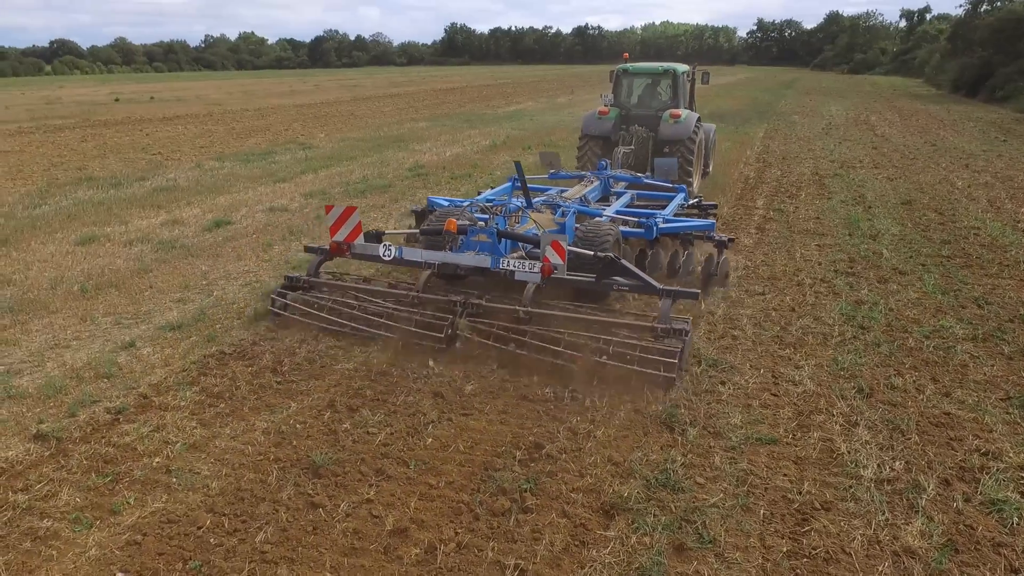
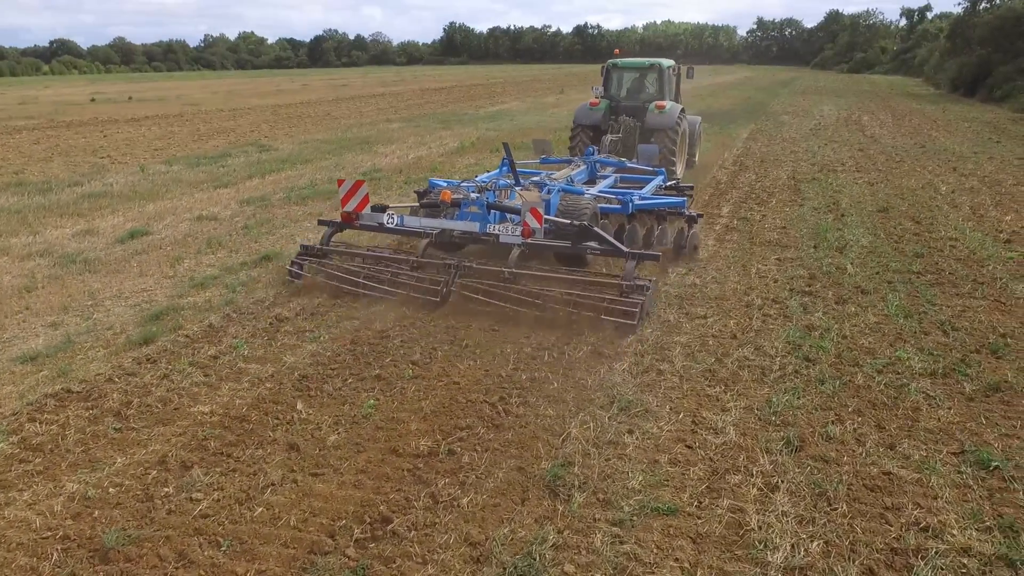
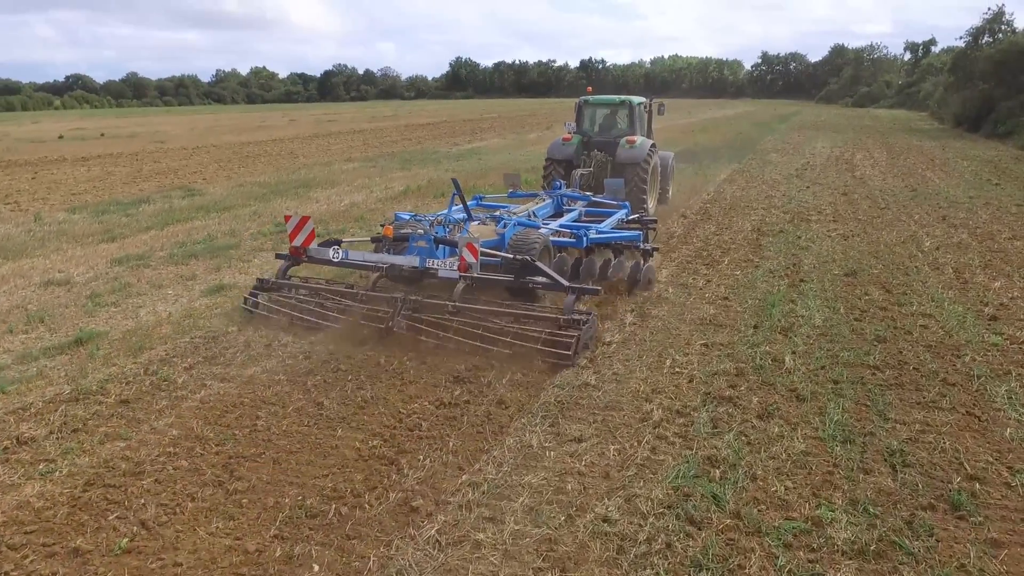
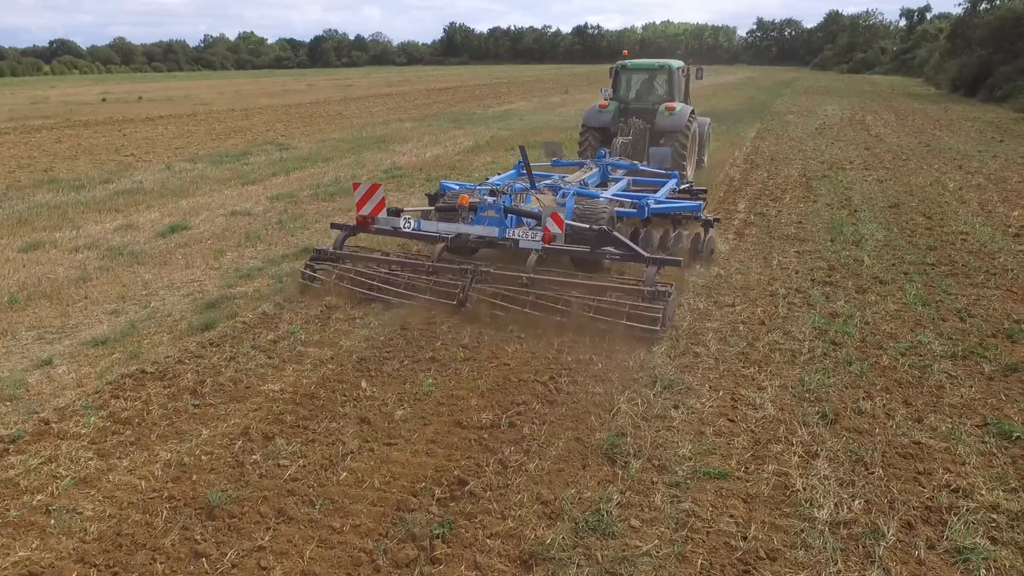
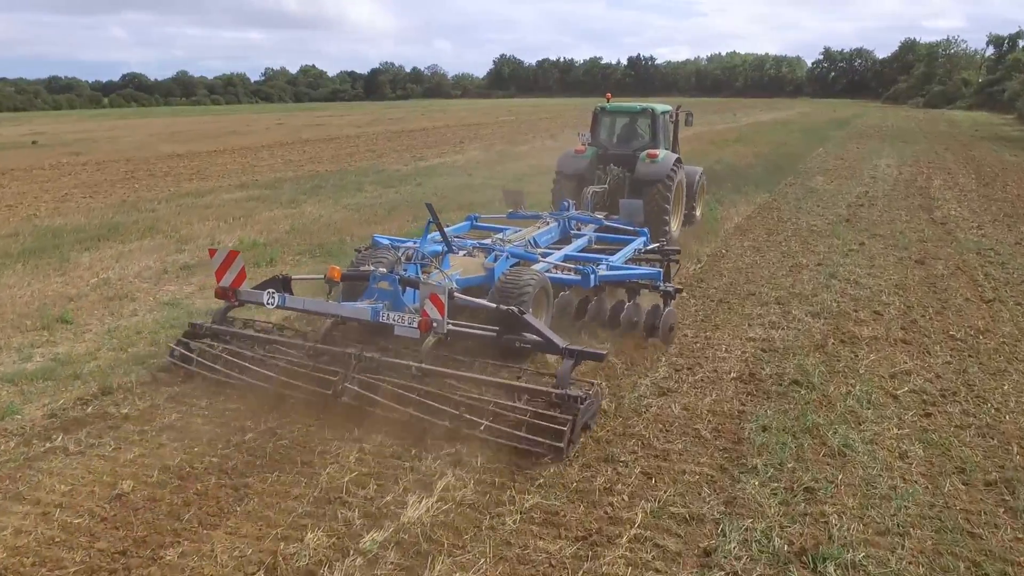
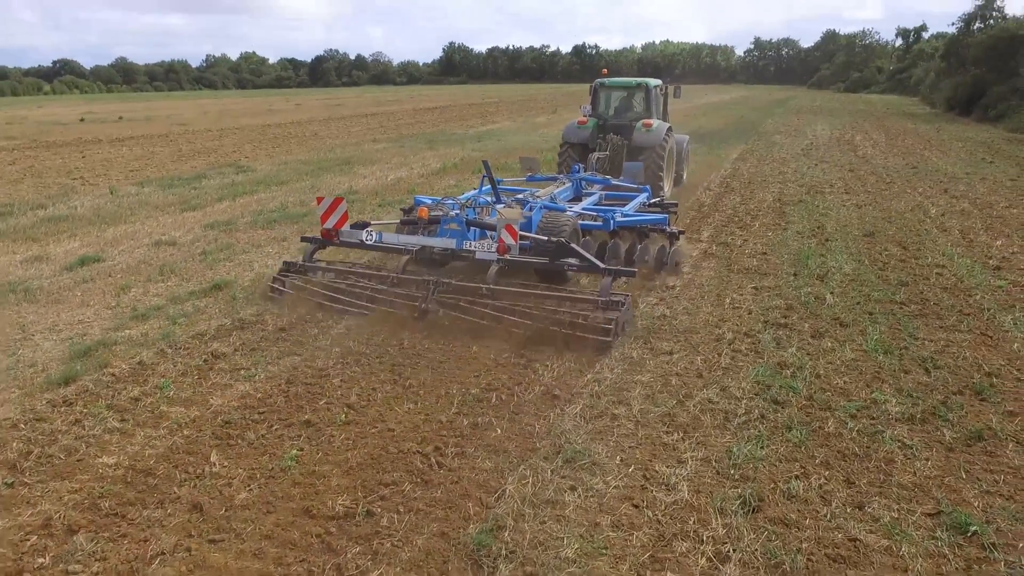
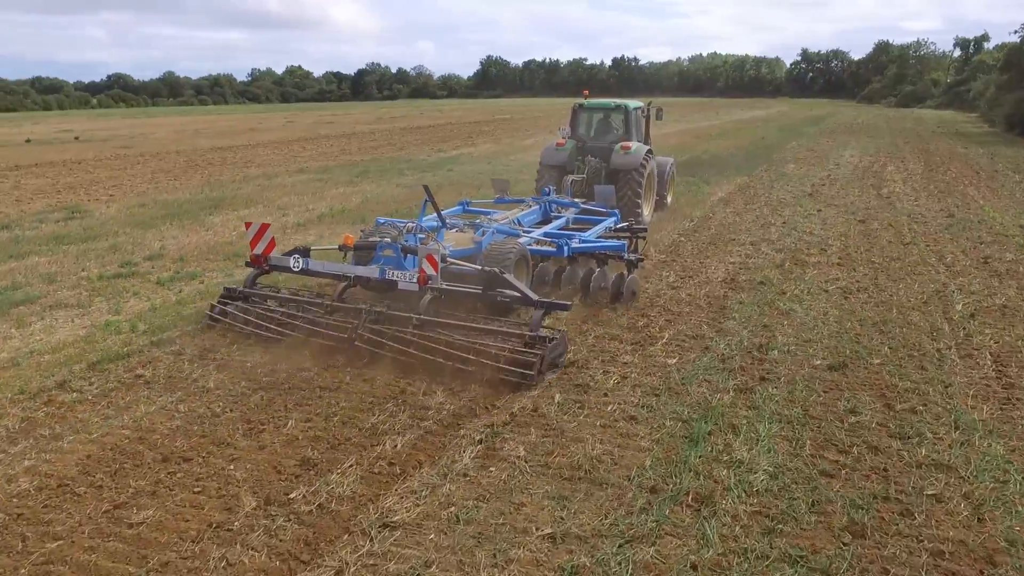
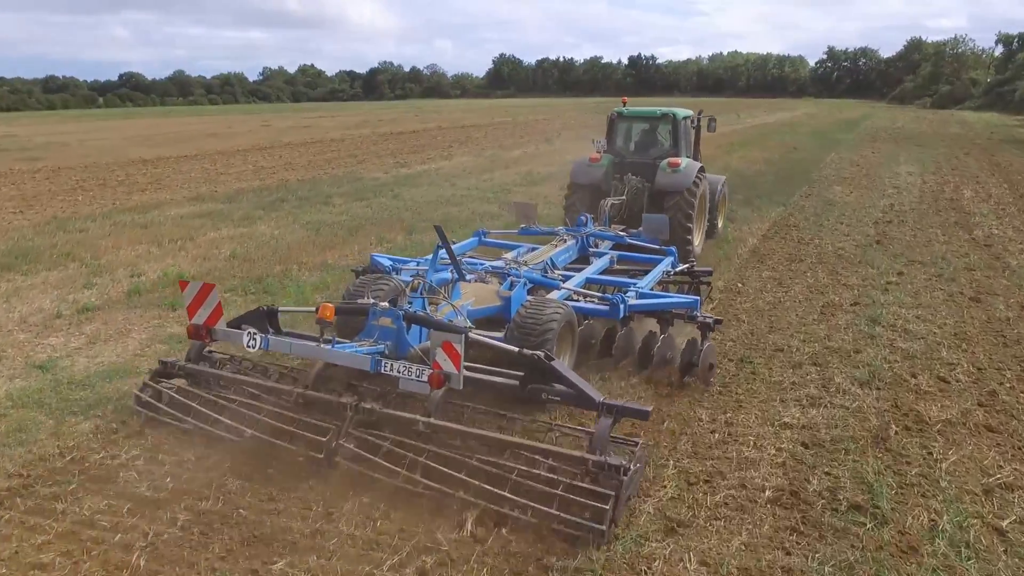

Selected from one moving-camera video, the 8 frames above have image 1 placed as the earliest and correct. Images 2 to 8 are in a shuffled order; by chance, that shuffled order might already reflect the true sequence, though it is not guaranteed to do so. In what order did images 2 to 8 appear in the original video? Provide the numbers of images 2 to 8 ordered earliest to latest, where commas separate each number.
4, 2, 6, 3, 7, 5, 8
